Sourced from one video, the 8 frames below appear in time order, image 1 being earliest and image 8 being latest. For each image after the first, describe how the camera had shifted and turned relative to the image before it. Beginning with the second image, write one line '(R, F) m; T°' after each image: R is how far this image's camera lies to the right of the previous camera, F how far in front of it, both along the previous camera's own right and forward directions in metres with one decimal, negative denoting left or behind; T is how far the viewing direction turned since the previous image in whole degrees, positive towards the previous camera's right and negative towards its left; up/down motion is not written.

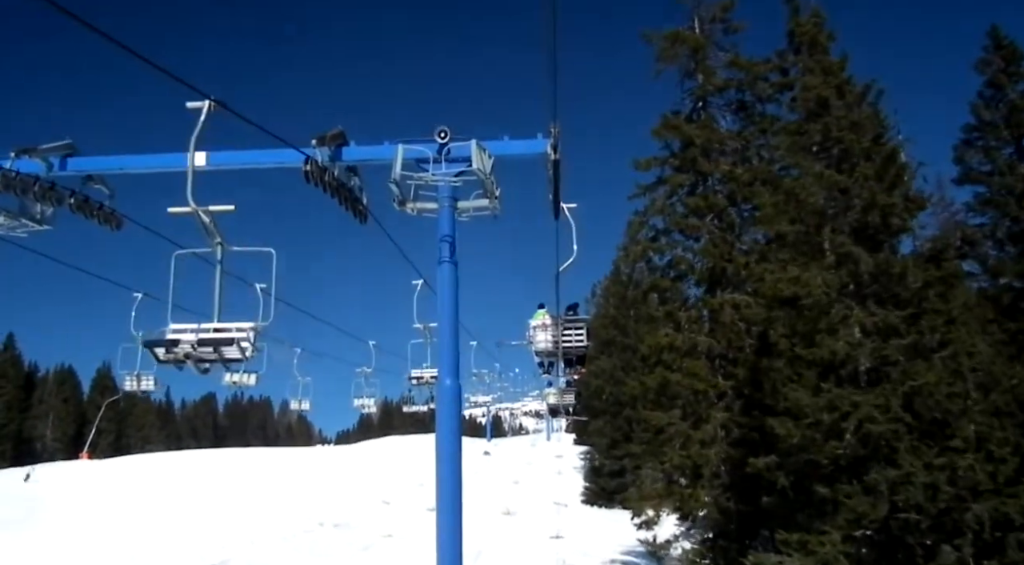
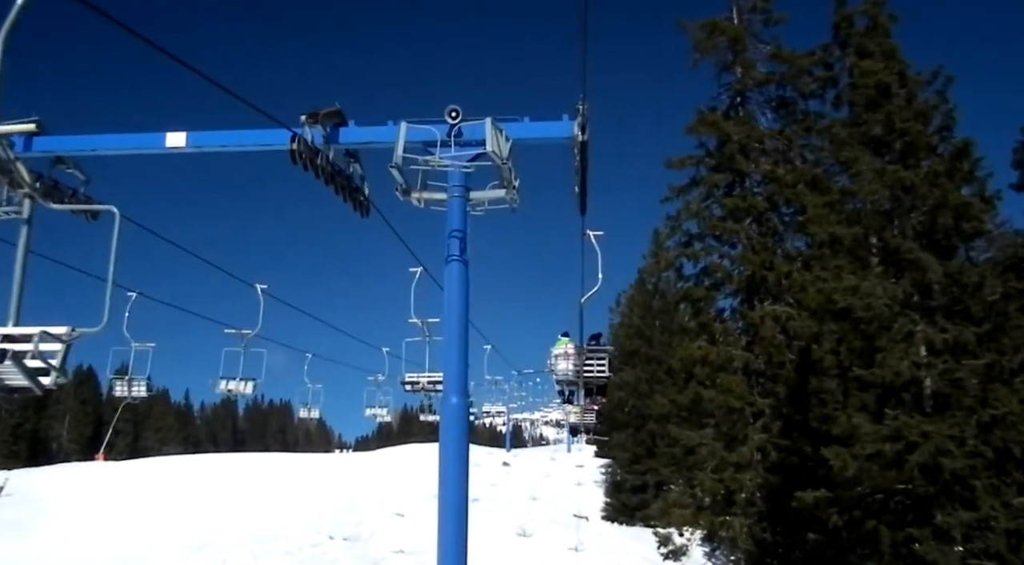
(0.0, +1.3) m; -1°
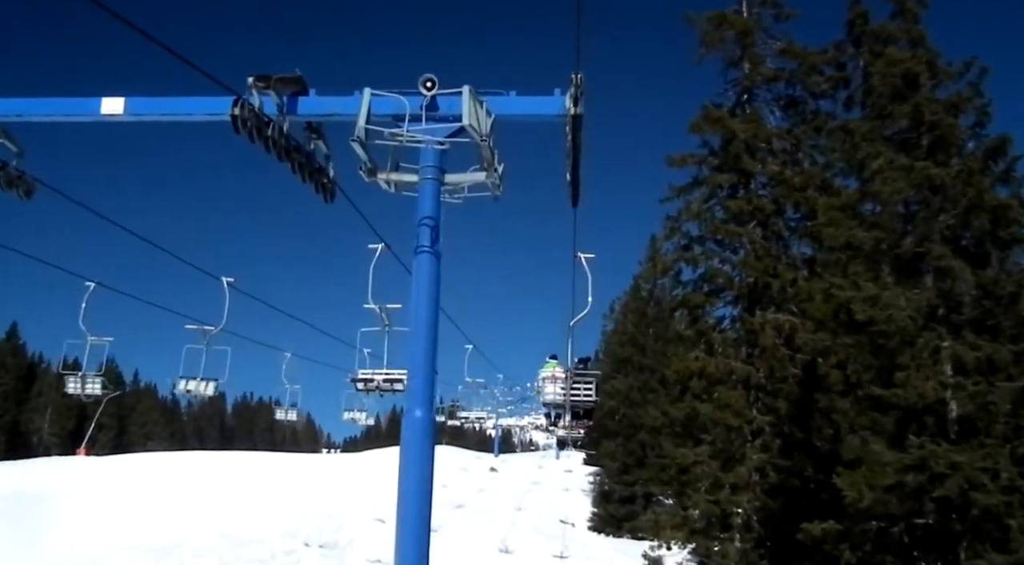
(+0.1, +1.1) m; 0°
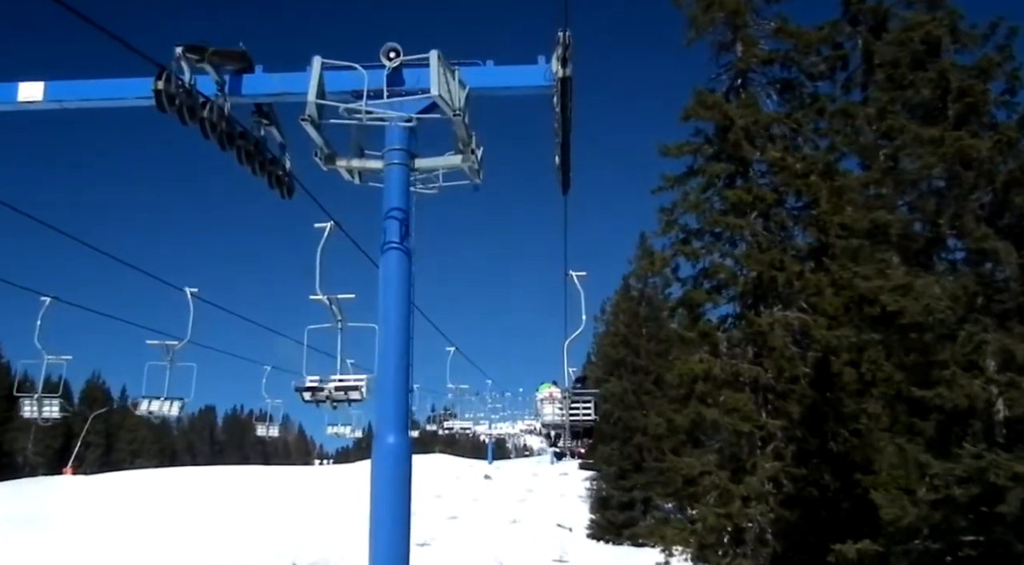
(0.0, +1.1) m; +1°
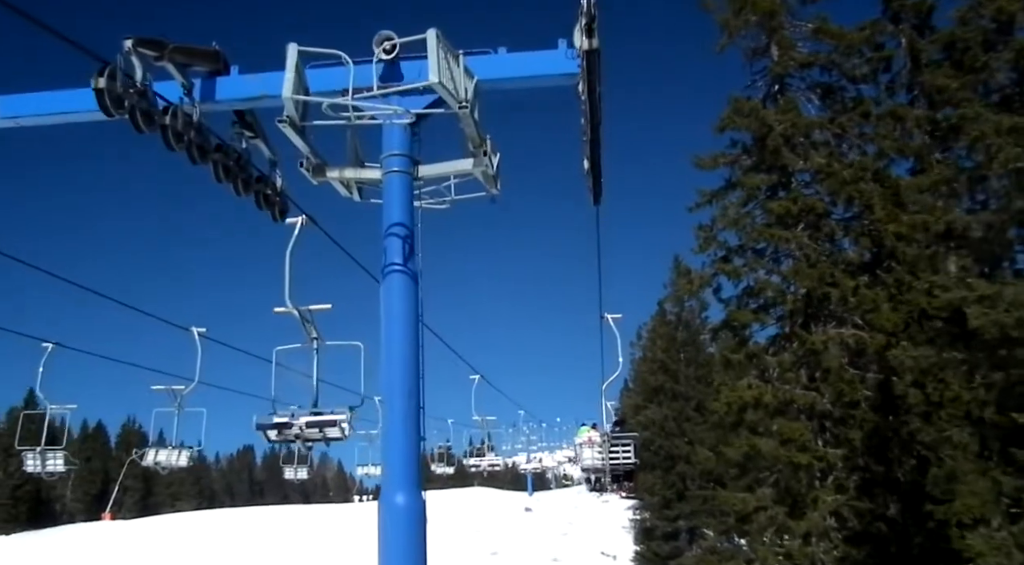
(0.0, +1.0) m; -2°
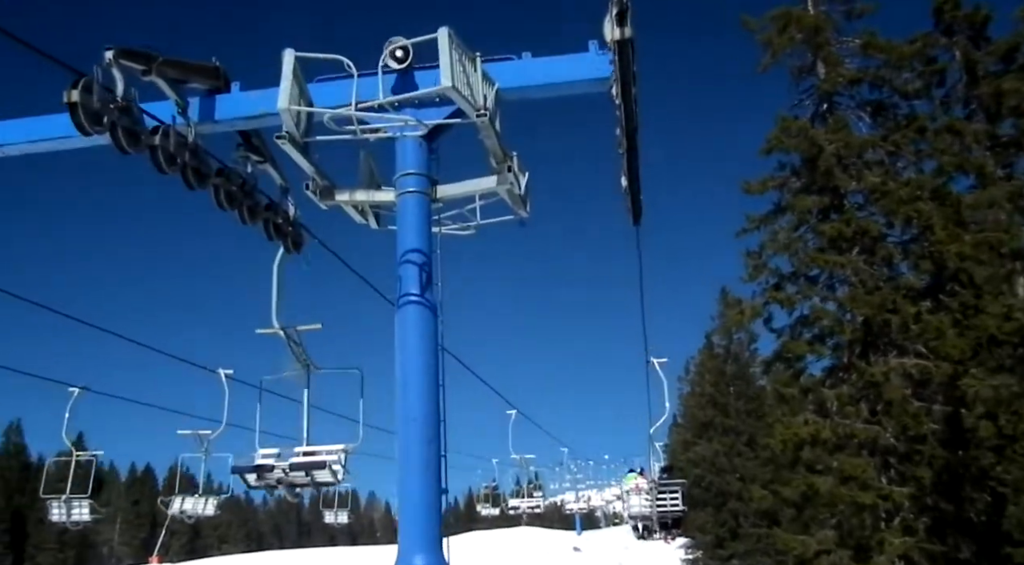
(+0.1, +0.6) m; -3°
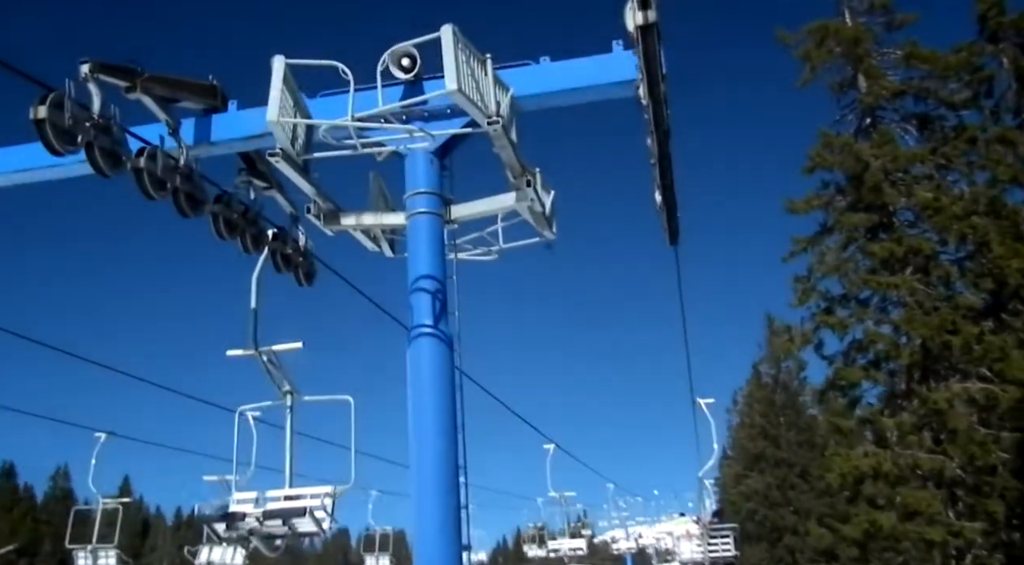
(+0.1, +0.5) m; -3°
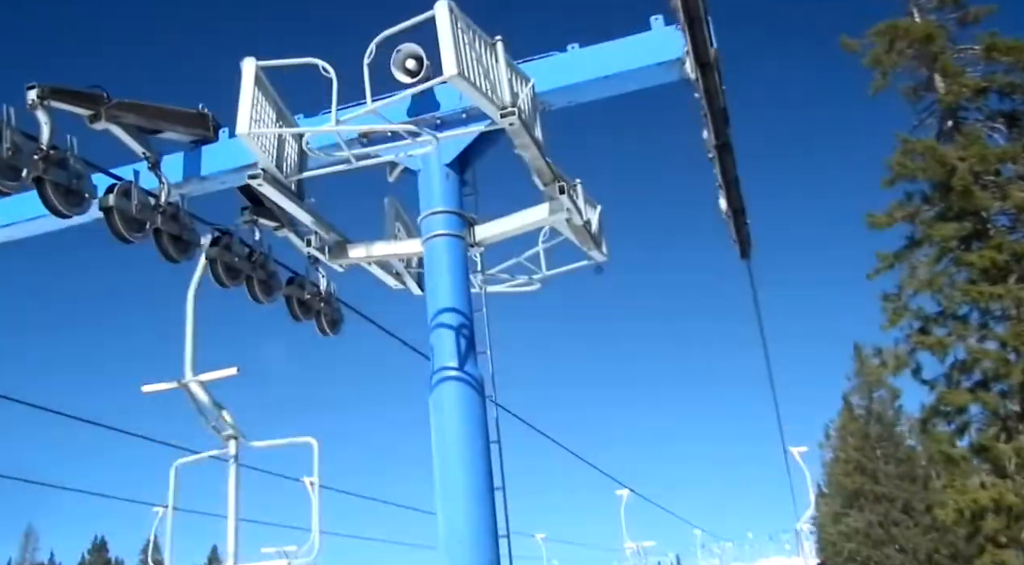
(+0.1, +0.7) m; -4°
